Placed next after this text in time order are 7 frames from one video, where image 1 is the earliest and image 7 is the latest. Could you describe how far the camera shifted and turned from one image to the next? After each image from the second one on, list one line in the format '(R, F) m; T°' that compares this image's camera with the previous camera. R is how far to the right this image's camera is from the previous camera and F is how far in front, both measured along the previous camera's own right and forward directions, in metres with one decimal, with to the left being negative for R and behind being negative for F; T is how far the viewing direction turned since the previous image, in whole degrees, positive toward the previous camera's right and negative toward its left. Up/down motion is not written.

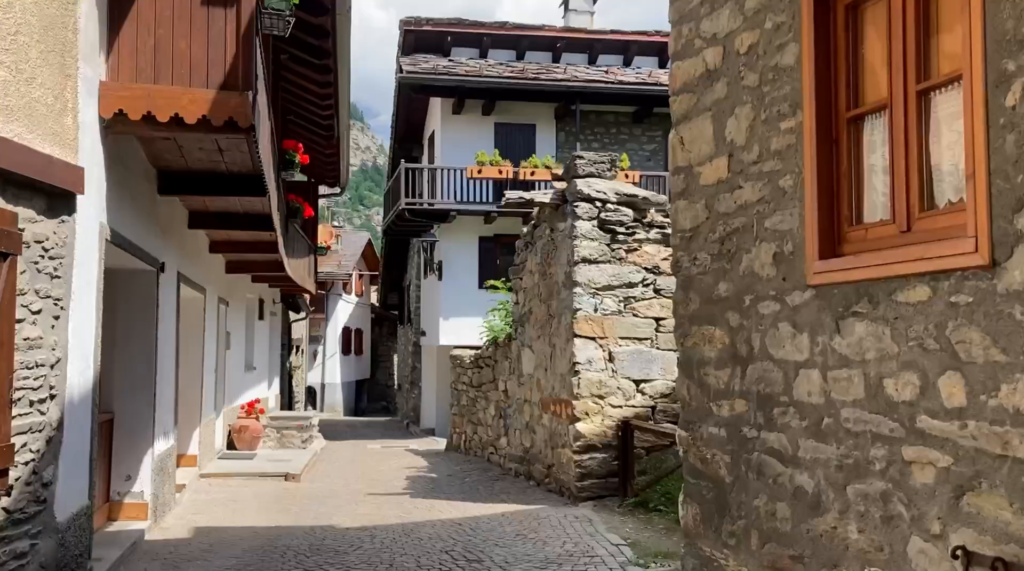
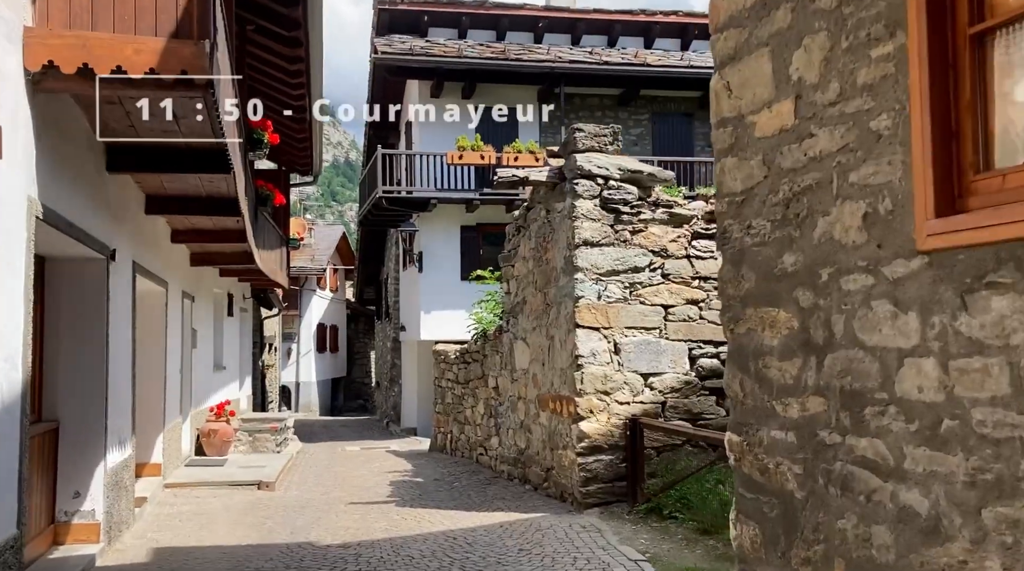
(-0.1, +0.6) m; +2°
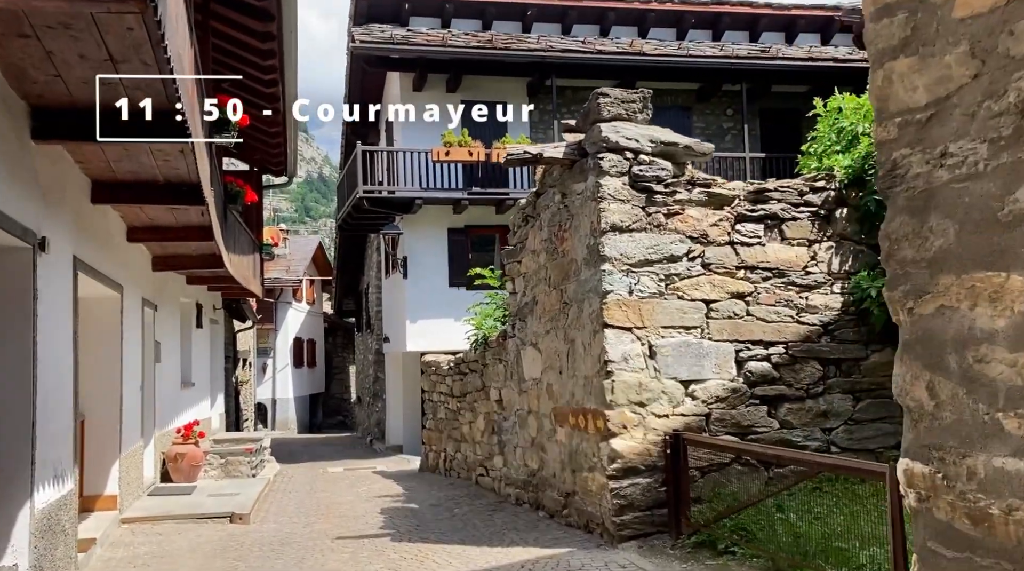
(-0.2, +1.0) m; +1°
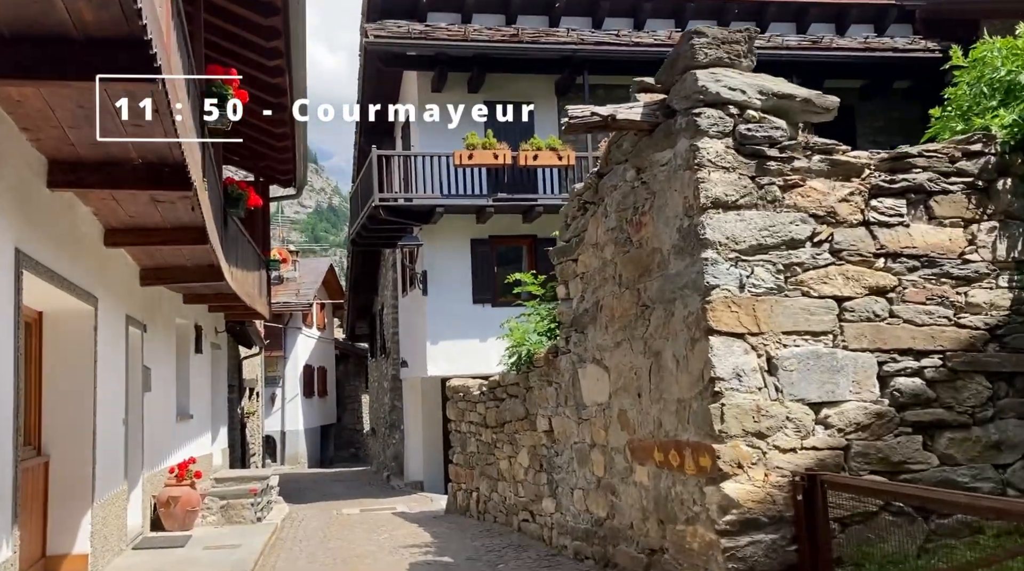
(-0.3, +1.3) m; -1°
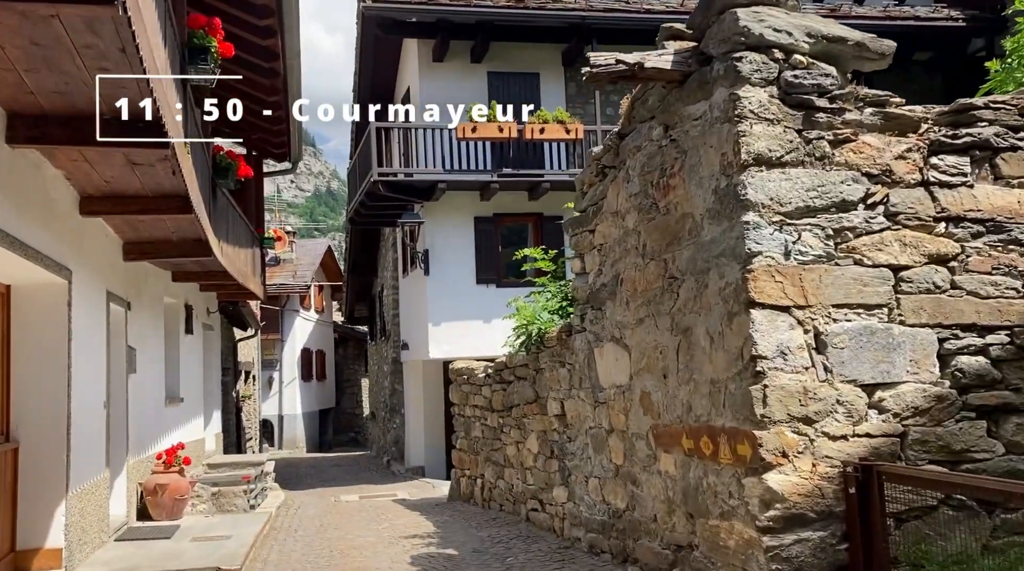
(-0.1, +0.5) m; 0°
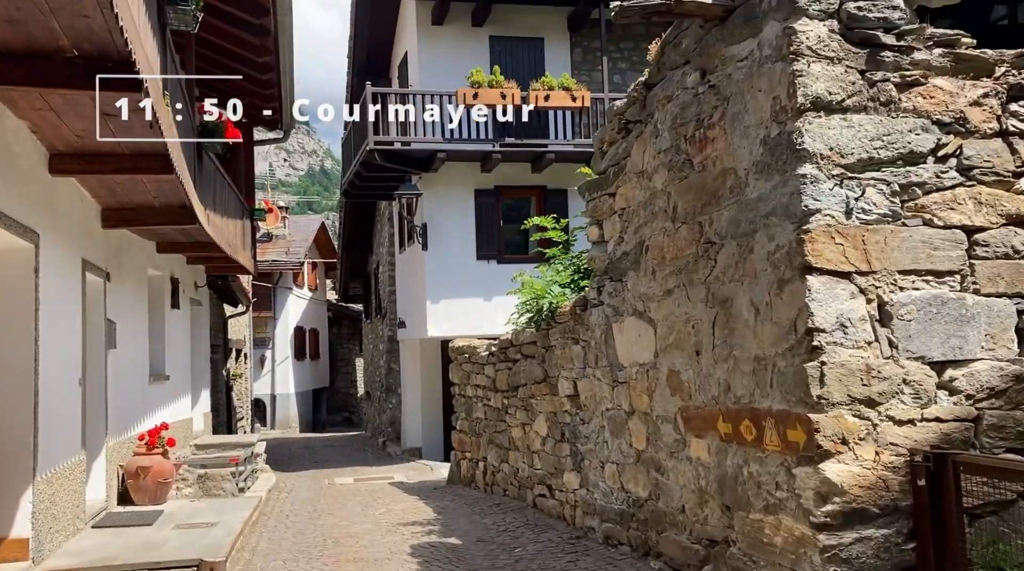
(-0.1, +0.5) m; 0°
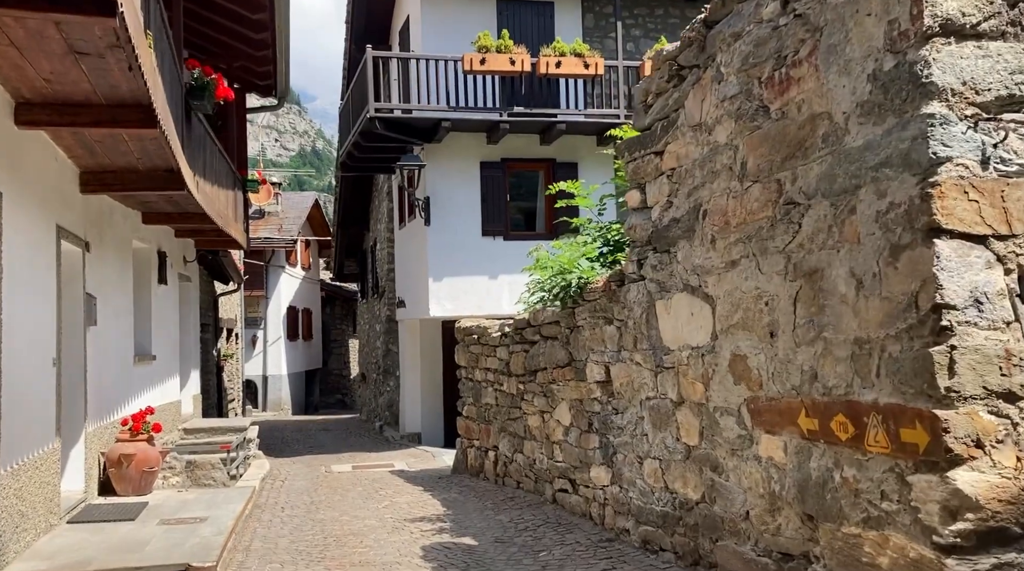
(-0.2, +0.6) m; +1°
